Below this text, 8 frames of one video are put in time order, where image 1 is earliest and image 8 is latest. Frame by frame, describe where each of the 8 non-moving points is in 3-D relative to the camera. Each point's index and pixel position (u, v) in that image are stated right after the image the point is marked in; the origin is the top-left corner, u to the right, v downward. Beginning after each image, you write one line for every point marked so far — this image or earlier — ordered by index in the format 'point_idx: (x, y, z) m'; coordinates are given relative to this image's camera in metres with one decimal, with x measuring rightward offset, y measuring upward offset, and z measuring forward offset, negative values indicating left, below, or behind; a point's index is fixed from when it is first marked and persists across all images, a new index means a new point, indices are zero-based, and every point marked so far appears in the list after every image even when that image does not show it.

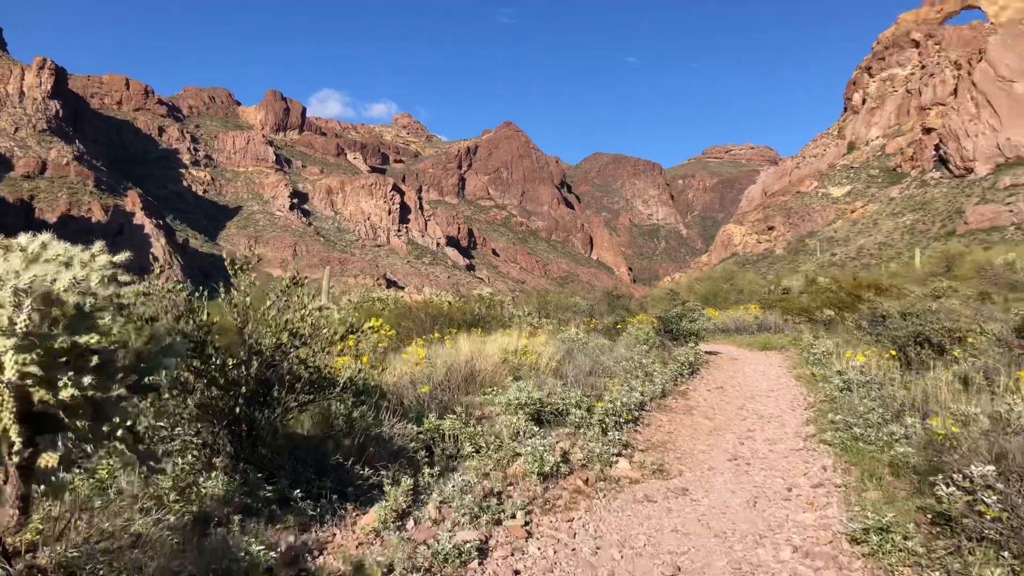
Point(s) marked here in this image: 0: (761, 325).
0: (+3.6, -0.5, +12.6) m
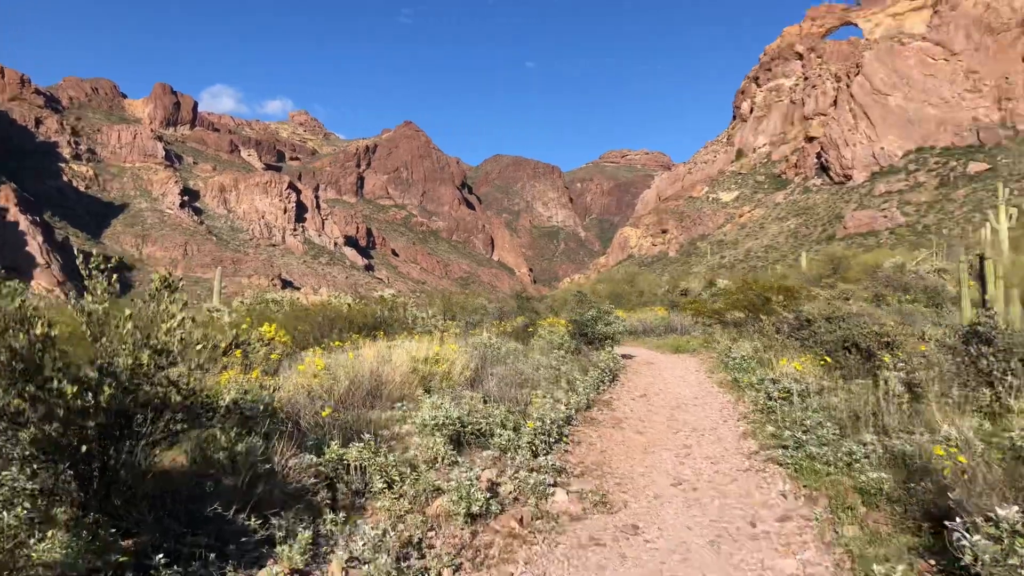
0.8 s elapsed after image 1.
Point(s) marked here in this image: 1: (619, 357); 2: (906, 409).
0: (+2.3, -0.6, +12.5) m
1: (+1.0, -0.7, +8.2) m
2: (+1.7, -0.5, +3.7) m
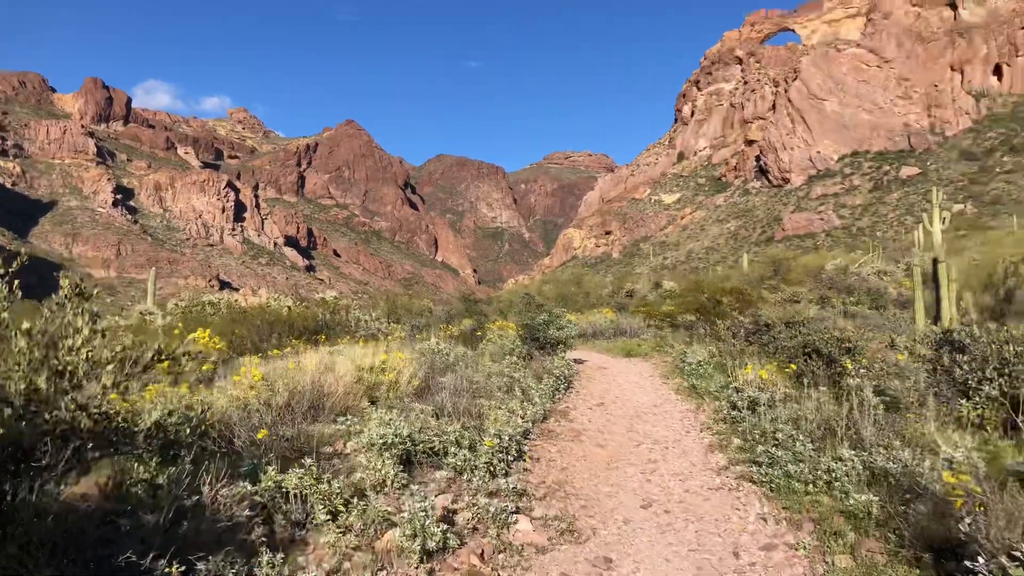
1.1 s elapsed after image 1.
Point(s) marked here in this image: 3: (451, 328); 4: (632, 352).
0: (+1.5, -0.6, +12.3) m
1: (+0.5, -0.7, +8.0) m
2: (+1.5, -0.5, +3.5) m
3: (-0.8, -0.5, +11.0) m
4: (+1.4, -0.7, +9.8) m
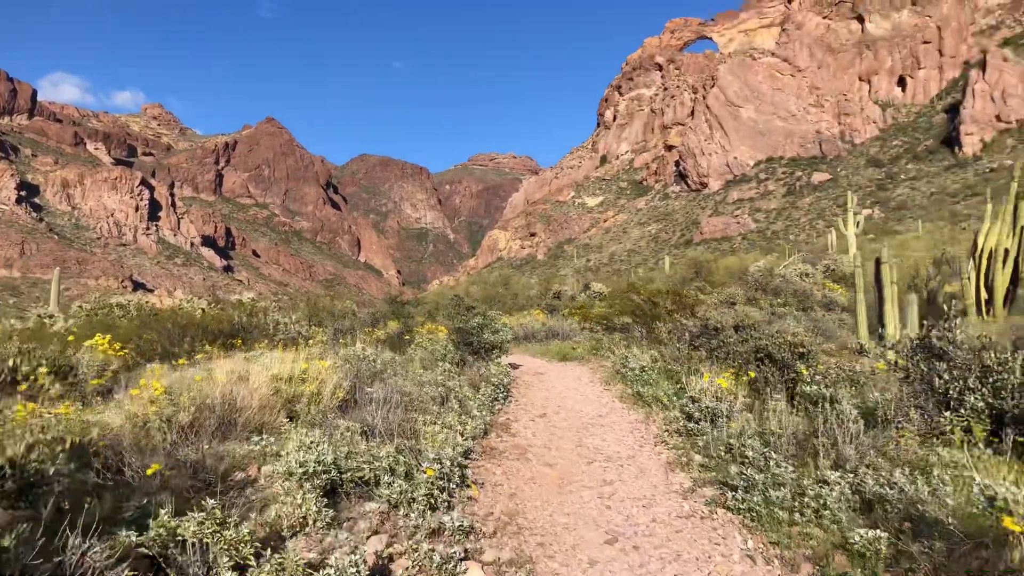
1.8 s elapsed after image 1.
0: (+0.5, -0.6, +12.0) m
1: (-0.1, -0.7, +7.6) m
2: (+1.3, -0.5, +3.2) m
3: (-1.7, -0.5, +10.5) m
4: (+0.6, -0.8, +9.5) m
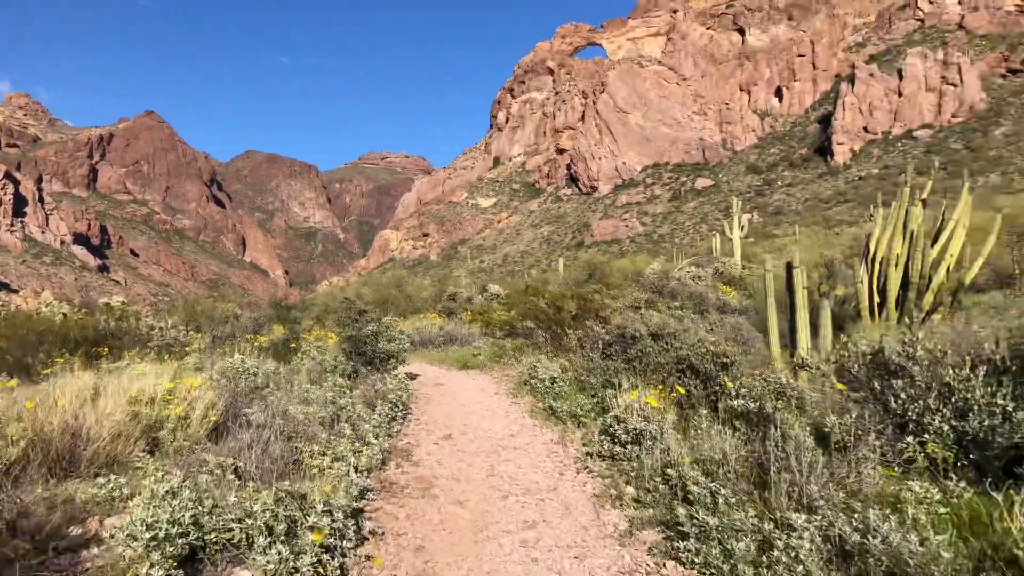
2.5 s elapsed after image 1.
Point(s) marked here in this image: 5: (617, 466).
0: (-0.9, -0.6, +11.4) m
1: (-0.9, -0.8, +7.0) m
2: (+1.0, -0.6, +2.8) m
3: (-2.9, -0.6, +9.7) m
4: (-0.5, -0.8, +8.9) m
5: (+0.4, -0.8, +3.6) m
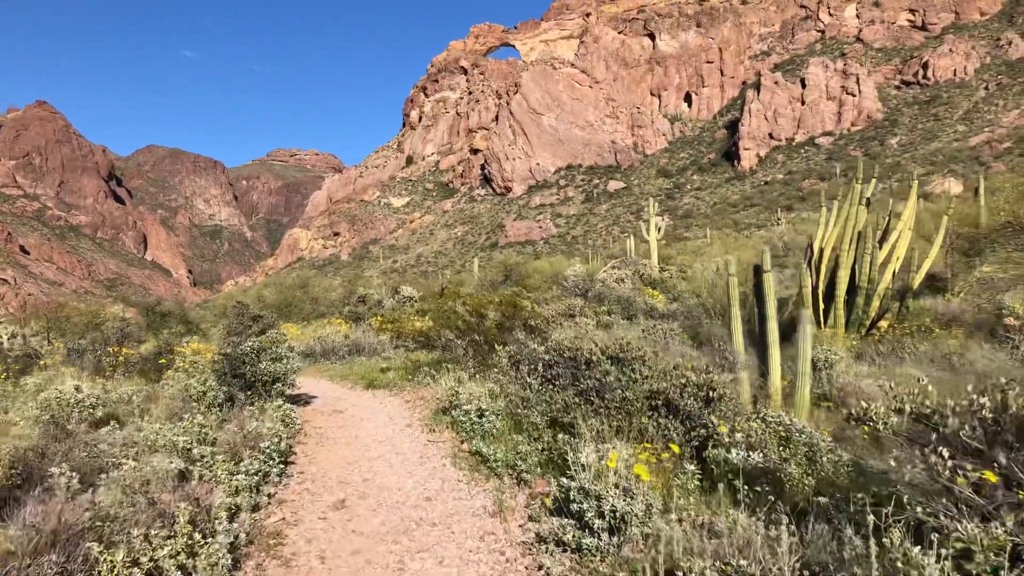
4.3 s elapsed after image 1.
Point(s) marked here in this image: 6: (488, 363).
0: (-1.9, -0.7, +10.1) m
1: (-1.5, -0.8, +5.6) m
2: (+0.9, -0.6, +1.6) m
3: (-3.7, -0.6, +8.1) m
4: (-1.2, -0.8, +7.6) m
5: (+0.2, -0.8, +2.4) m
6: (-0.2, -0.6, +6.7) m
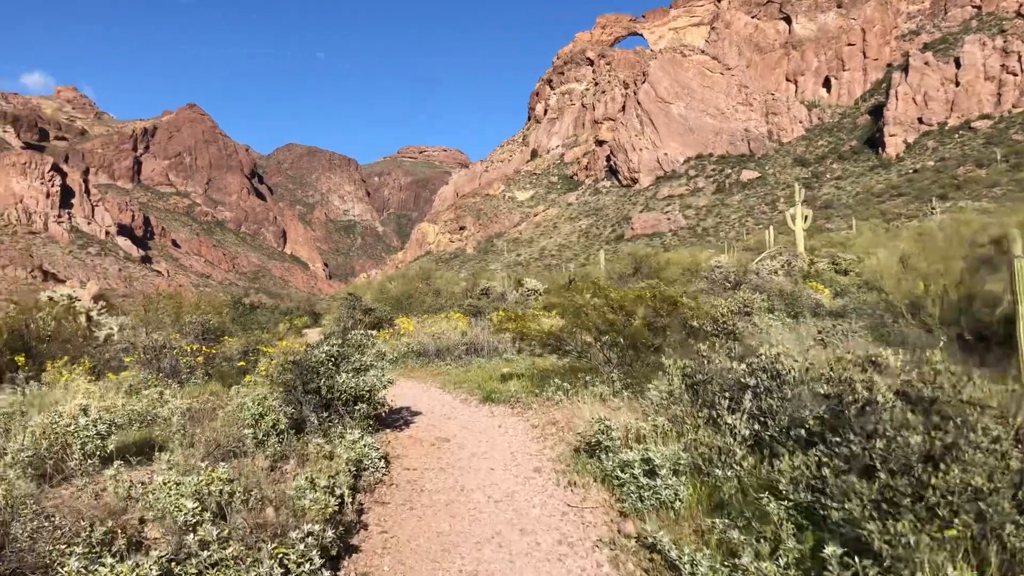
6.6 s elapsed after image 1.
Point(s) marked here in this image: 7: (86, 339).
0: (-0.4, -0.6, +8.6) m
1: (-0.6, -0.7, +4.2) m
2: (+1.1, -0.6, -0.1) m
3: (-2.5, -0.5, +6.9) m
4: (-0.1, -0.8, +6.1) m
5: (+0.6, -0.8, +0.8) m
6: (+0.7, -0.5, +5.0) m
7: (-4.4, -0.5, +9.0) m
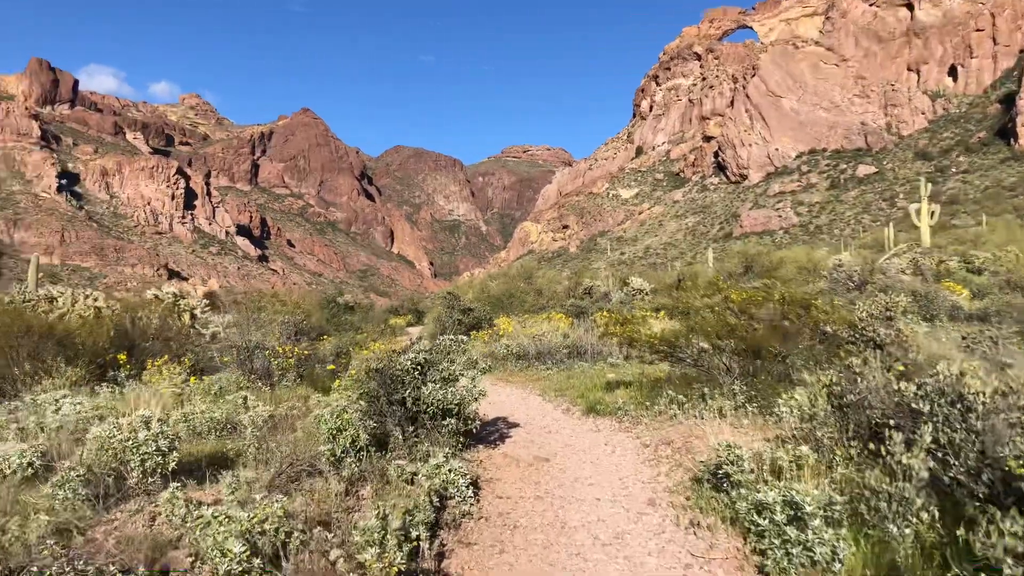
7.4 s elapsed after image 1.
0: (+0.6, -0.6, +8.1) m
1: (-0.2, -0.7, +3.7) m
2: (+1.0, -0.6, -0.8) m
3: (-1.7, -0.5, +6.7) m
4: (+0.6, -0.8, +5.5) m
5: (+0.6, -0.8, +0.2) m
6: (+1.3, -0.5, +4.4) m
7: (-3.4, -0.5, +9.0) m
